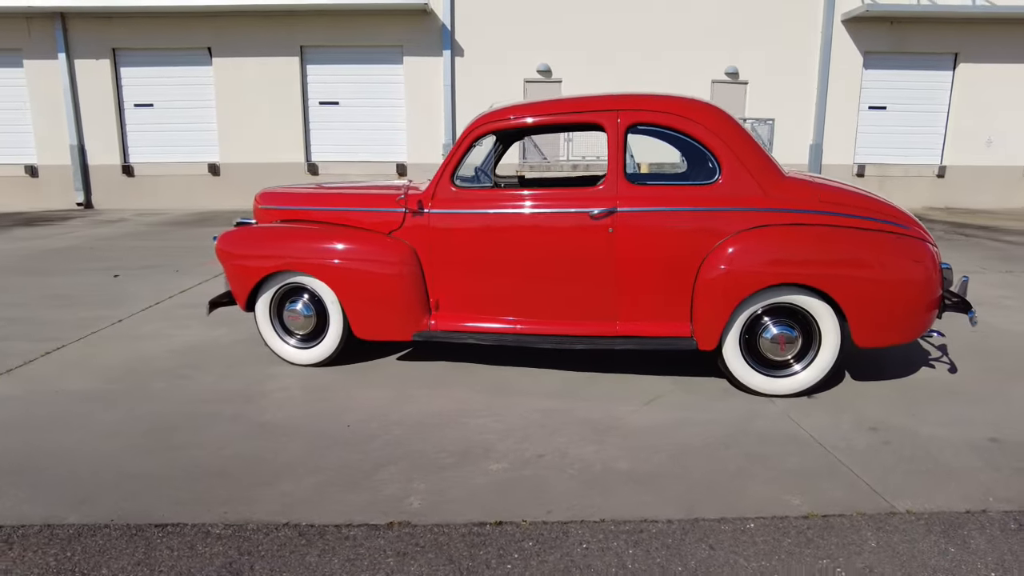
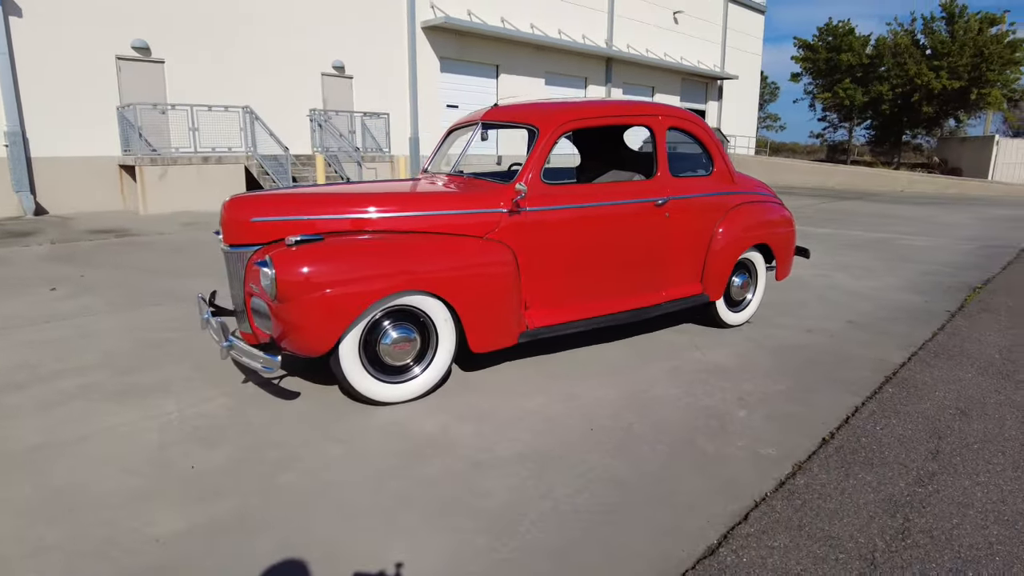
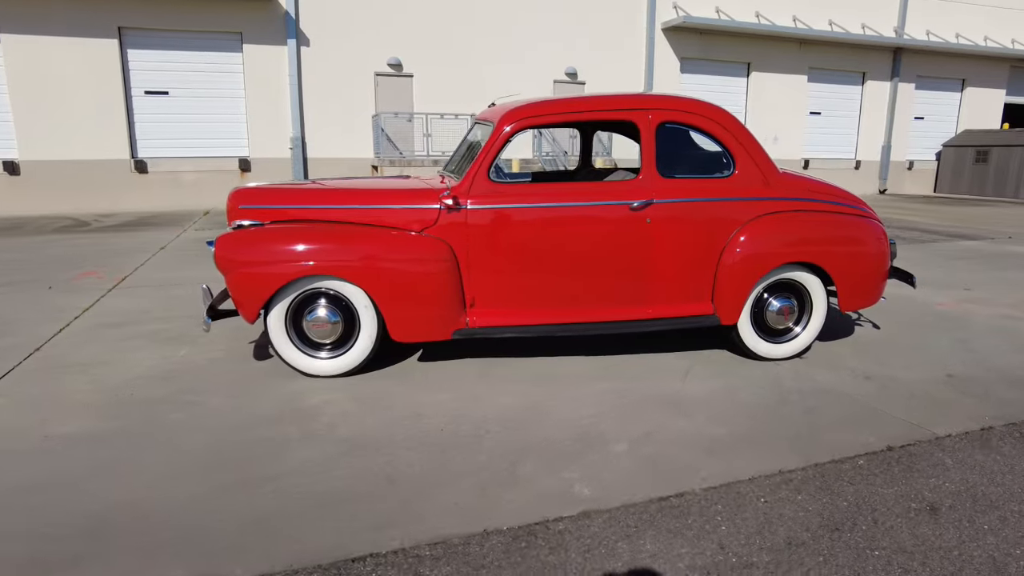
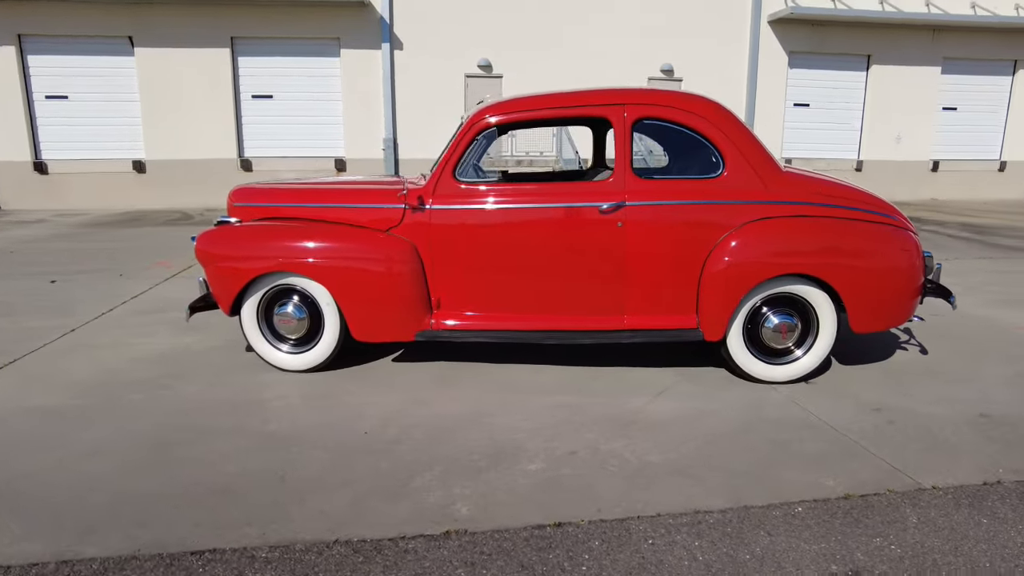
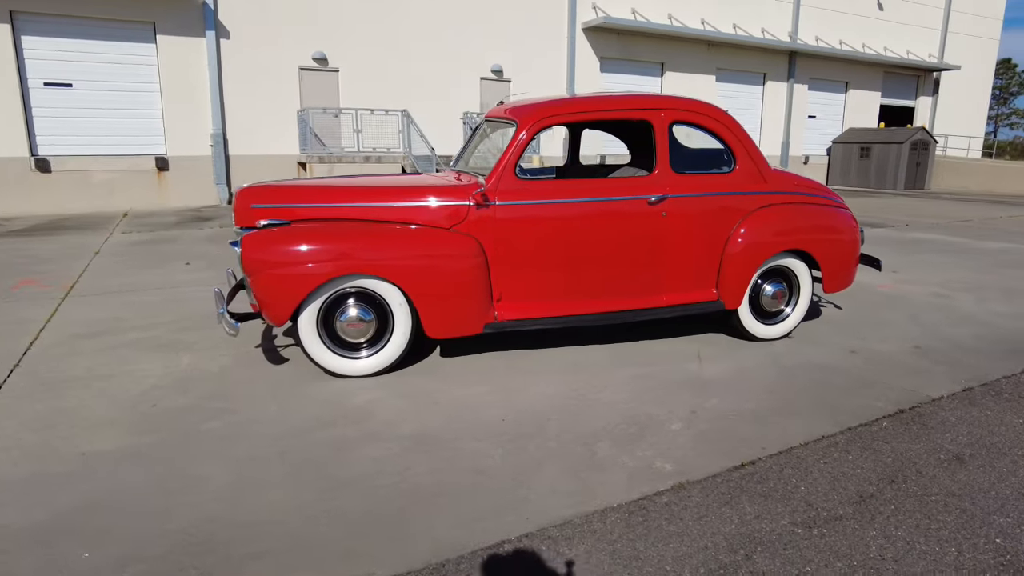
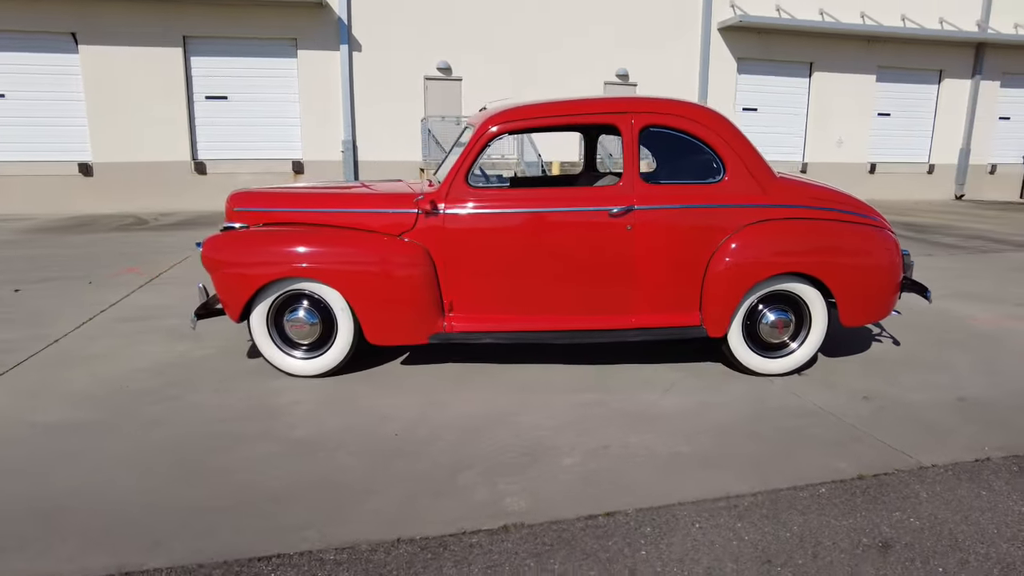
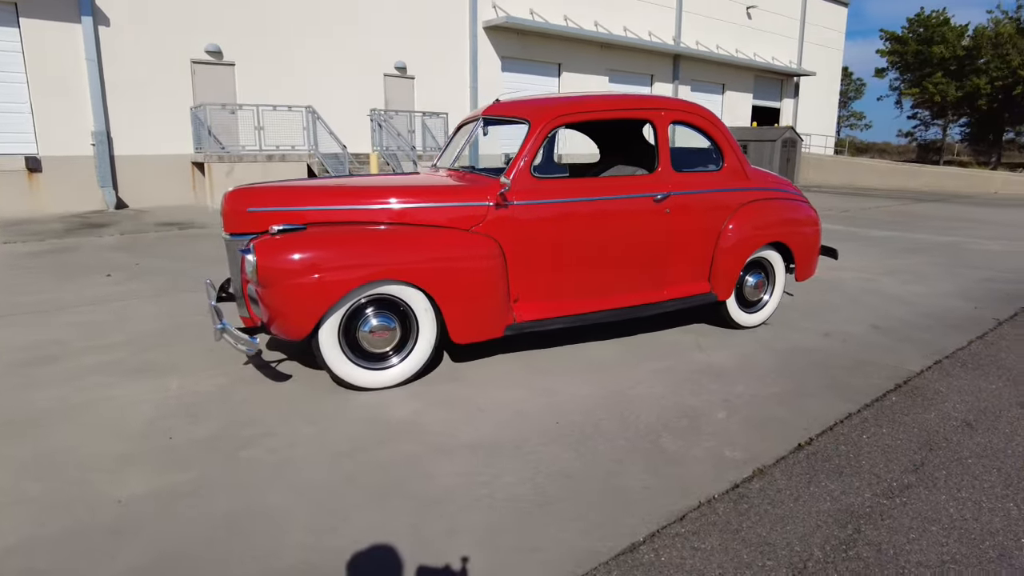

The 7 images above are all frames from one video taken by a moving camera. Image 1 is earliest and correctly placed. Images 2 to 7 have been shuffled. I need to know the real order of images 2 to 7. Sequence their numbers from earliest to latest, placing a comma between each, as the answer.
4, 6, 3, 5, 7, 2
